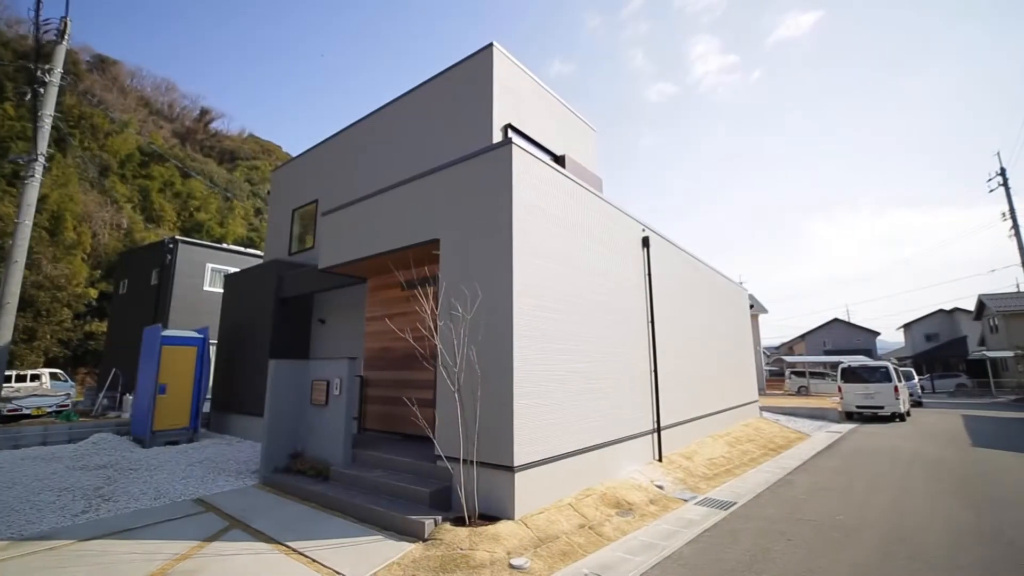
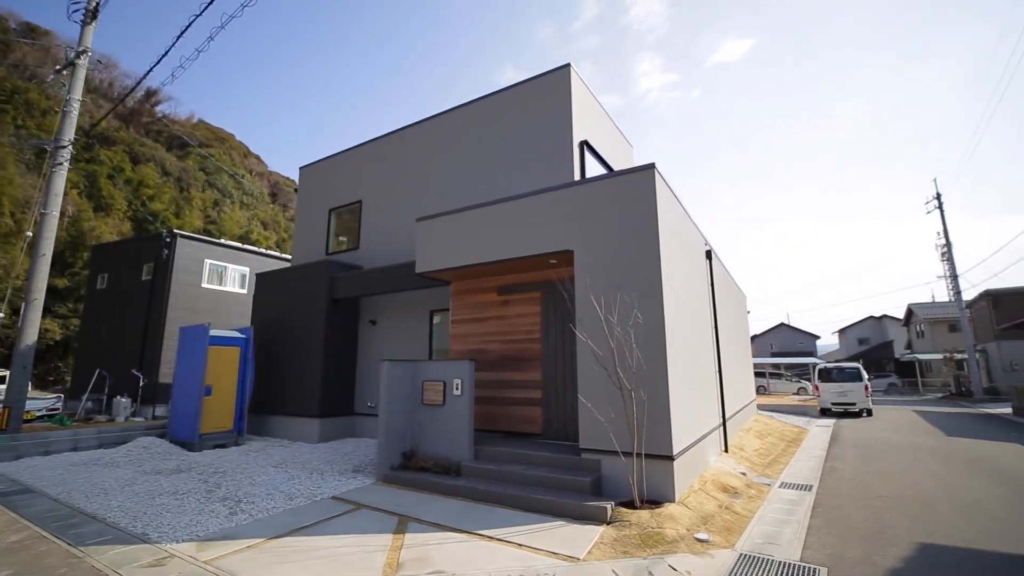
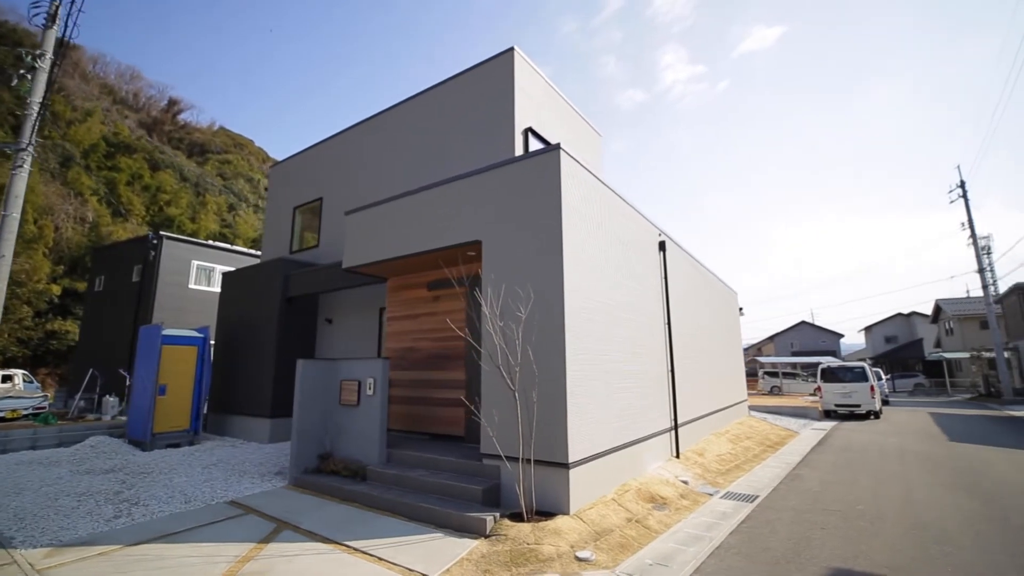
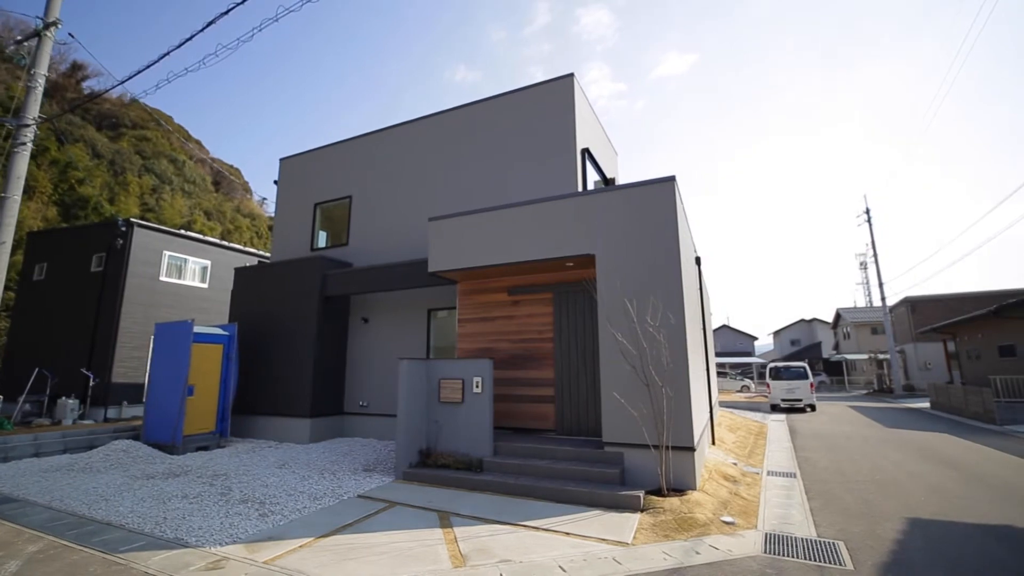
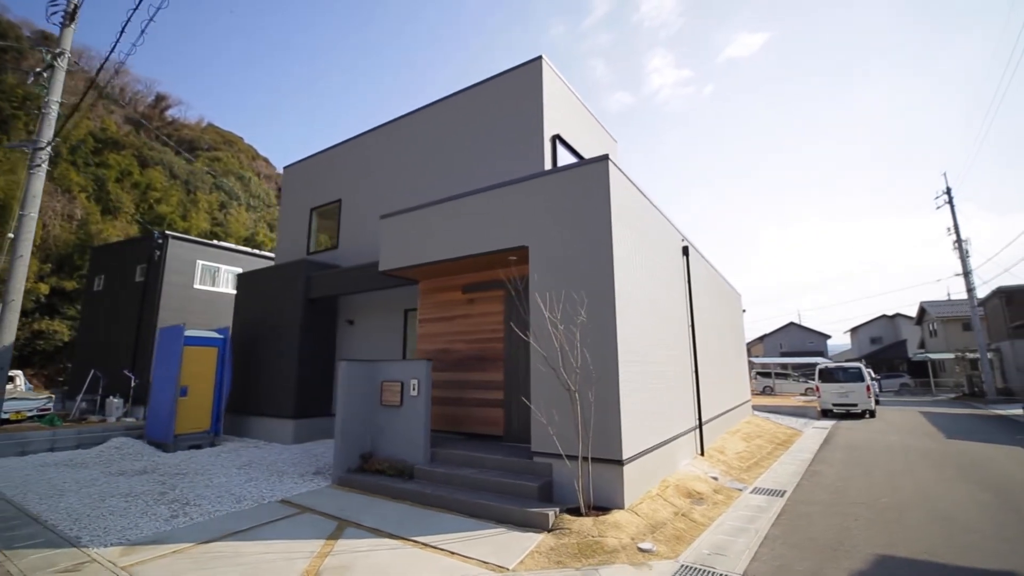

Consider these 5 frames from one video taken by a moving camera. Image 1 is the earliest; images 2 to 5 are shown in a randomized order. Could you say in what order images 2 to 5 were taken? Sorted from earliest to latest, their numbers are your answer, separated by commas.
3, 5, 2, 4
